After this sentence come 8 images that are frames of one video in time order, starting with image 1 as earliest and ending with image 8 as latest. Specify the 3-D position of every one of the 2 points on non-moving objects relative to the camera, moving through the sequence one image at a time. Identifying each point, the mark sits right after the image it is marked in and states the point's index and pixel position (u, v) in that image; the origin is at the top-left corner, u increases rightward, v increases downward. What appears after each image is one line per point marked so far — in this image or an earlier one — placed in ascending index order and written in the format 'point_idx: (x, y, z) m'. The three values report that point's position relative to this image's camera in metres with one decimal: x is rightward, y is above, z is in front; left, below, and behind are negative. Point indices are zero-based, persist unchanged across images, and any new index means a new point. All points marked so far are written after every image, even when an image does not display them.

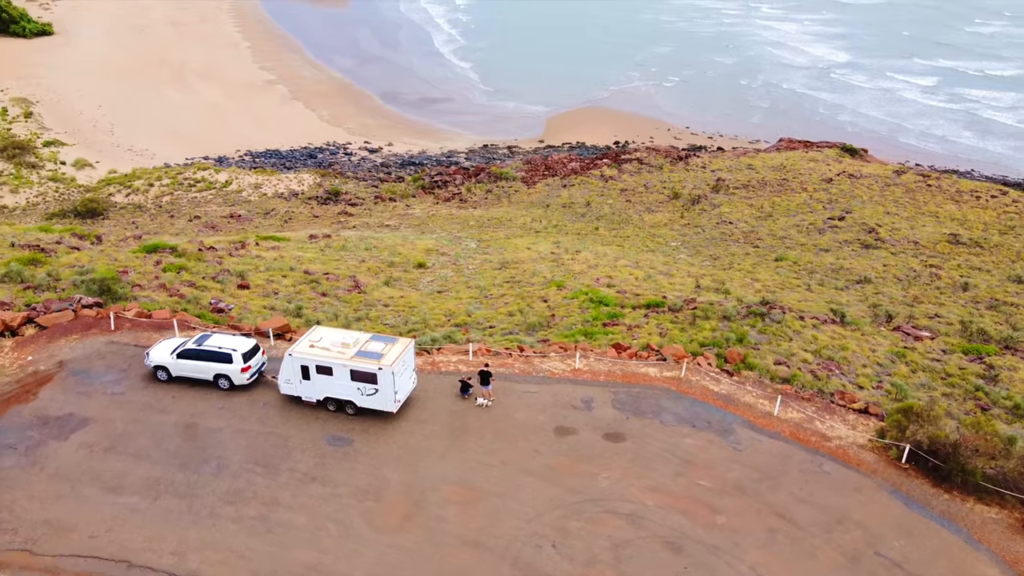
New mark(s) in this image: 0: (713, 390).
0: (+3.8, -1.9, +15.2) m
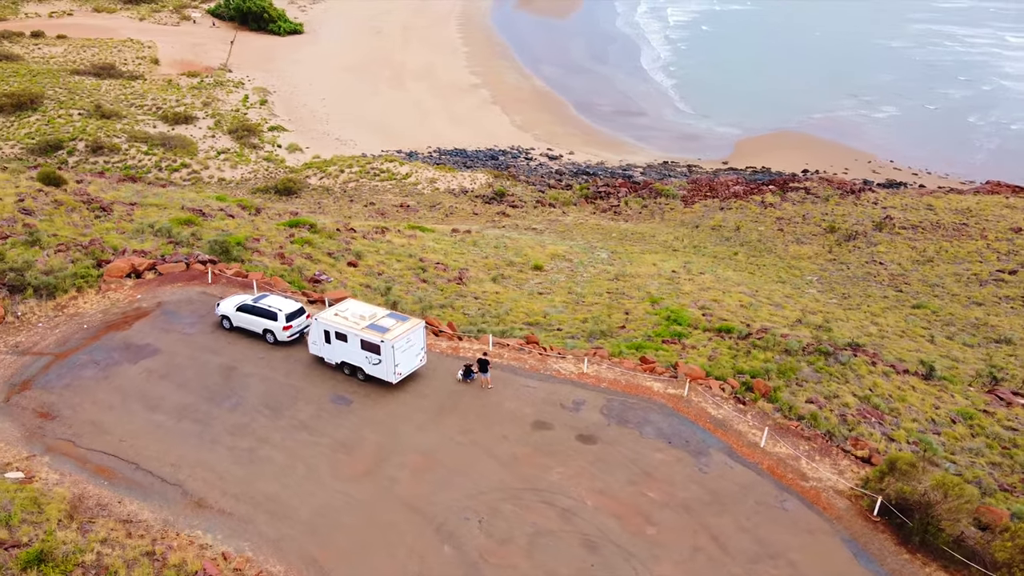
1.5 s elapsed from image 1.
0: (+3.7, -2.4, +15.1) m
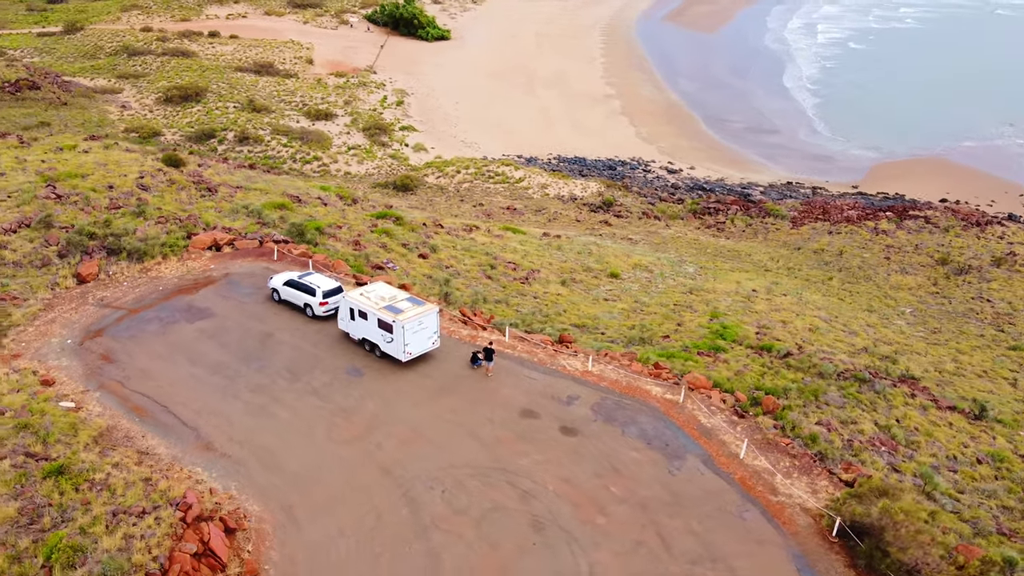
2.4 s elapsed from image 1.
0: (+3.6, -2.5, +15.3) m
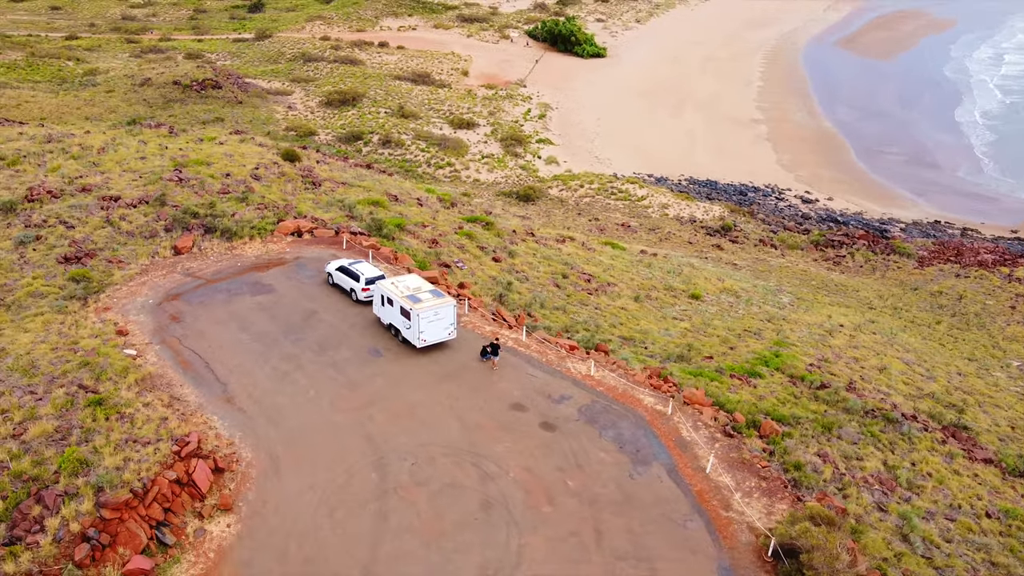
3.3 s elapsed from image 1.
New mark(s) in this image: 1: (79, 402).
0: (+3.3, -2.8, +15.6) m
1: (-8.1, -2.1, +14.8) m
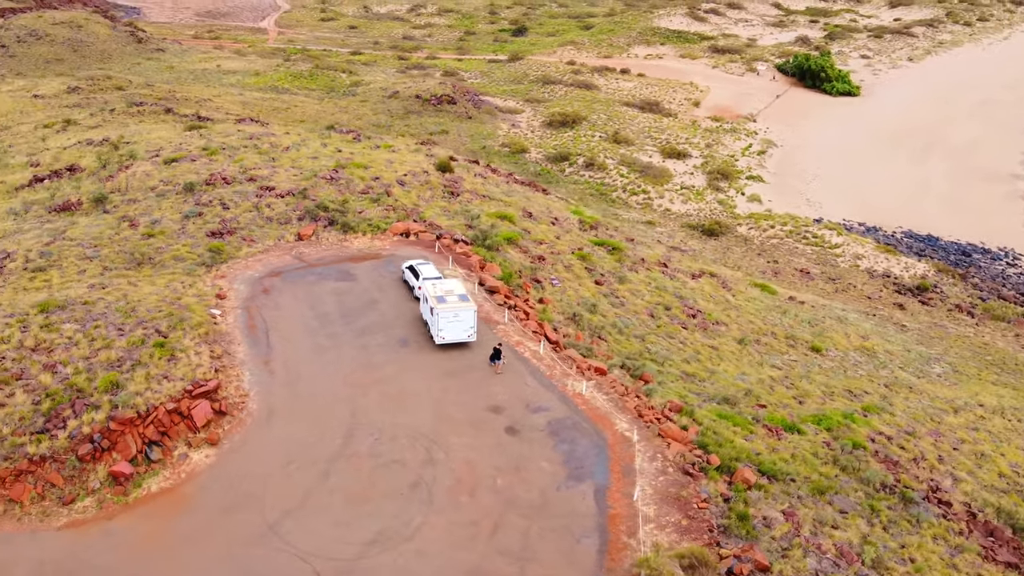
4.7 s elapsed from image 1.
0: (+2.4, -3.4, +15.8) m
1: (-8.5, -1.2, +18.5) m
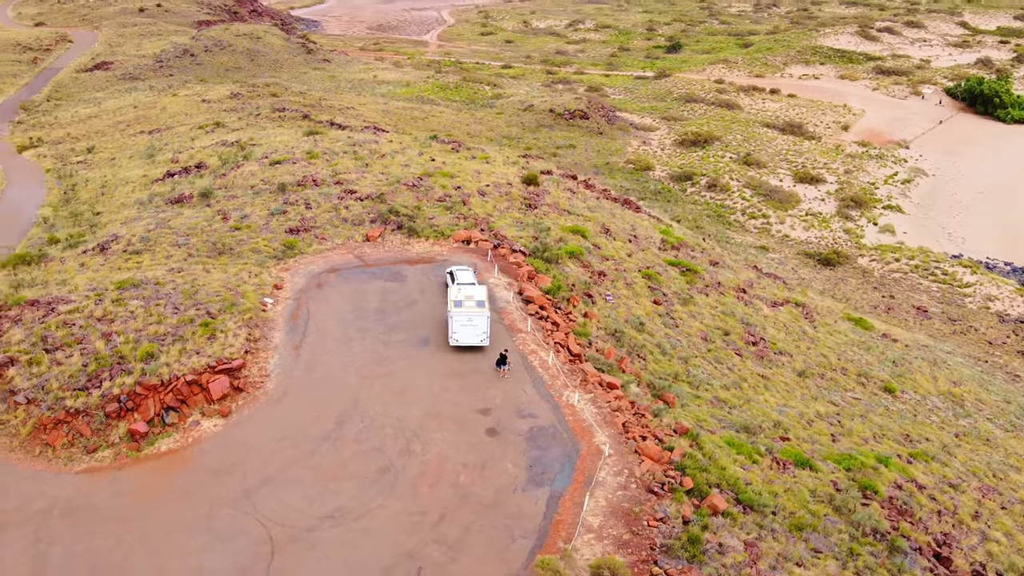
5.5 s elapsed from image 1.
0: (+1.8, -3.8, +16.1) m
1: (-8.3, -0.8, +20.8) m
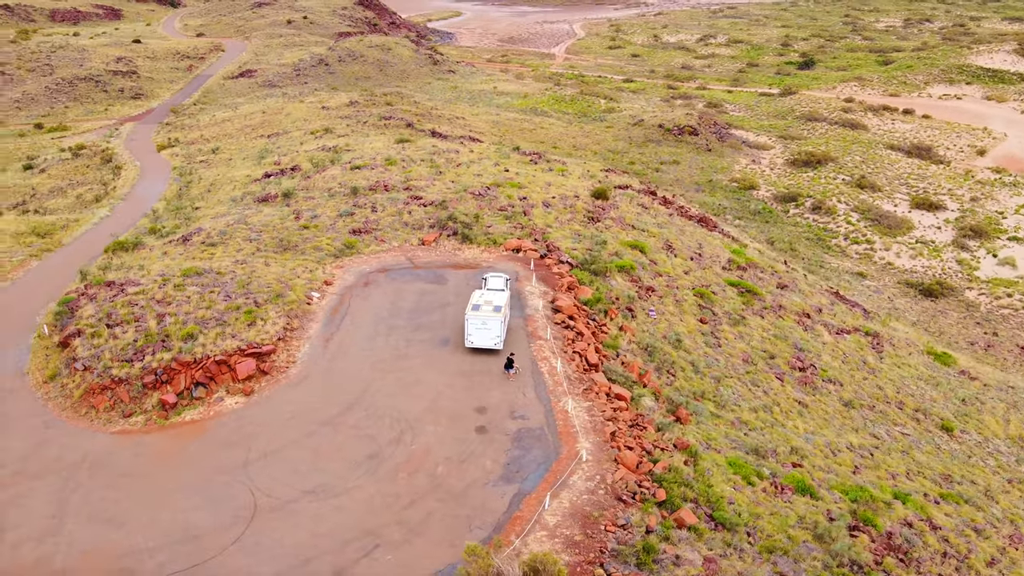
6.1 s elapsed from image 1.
0: (+1.2, -4.0, +16.7) m
1: (-7.8, -0.6, +22.8) m
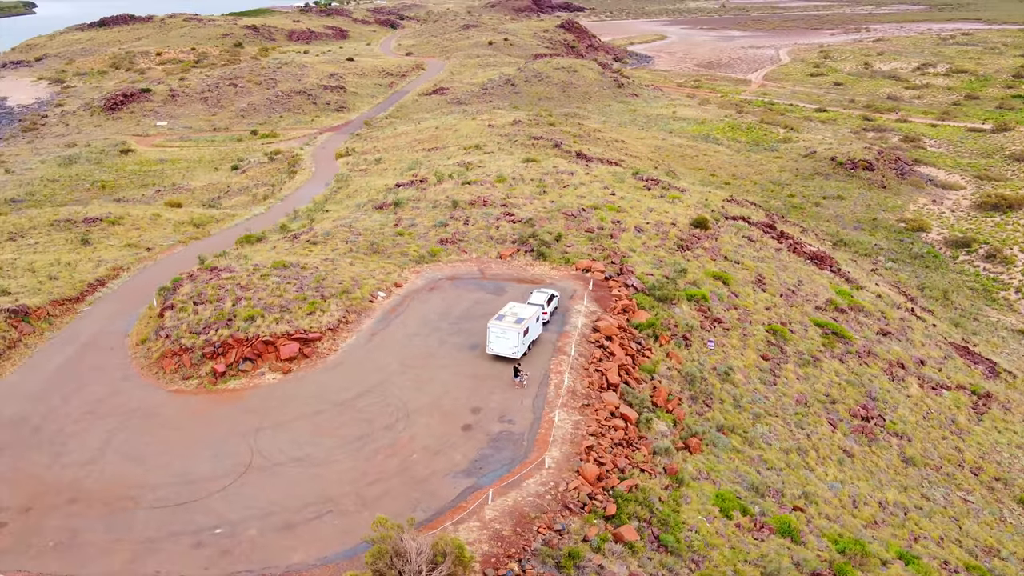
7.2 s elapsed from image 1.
0: (+0.4, -4.3, +17.9) m
1: (-6.7, -0.4, +25.9) m
